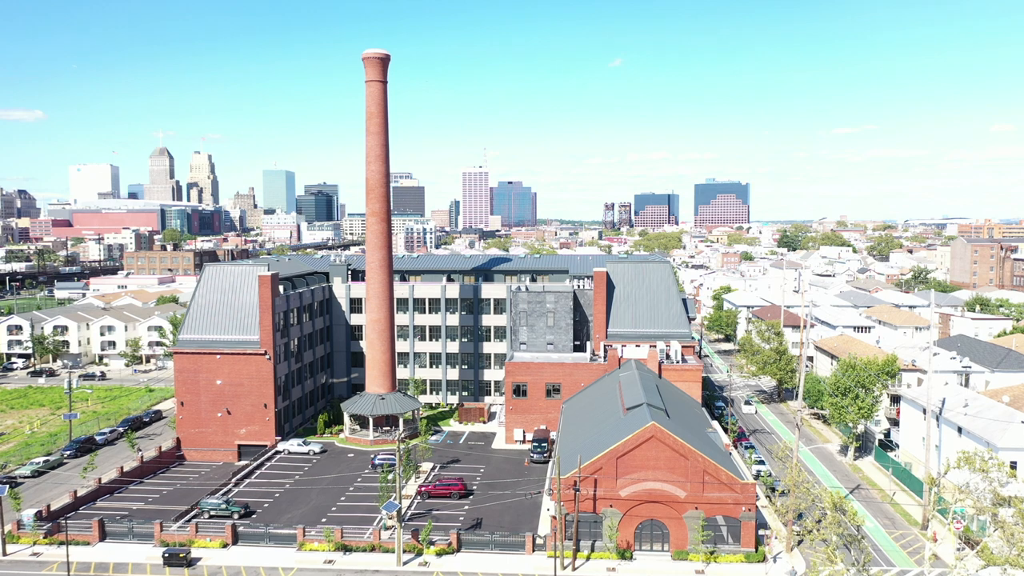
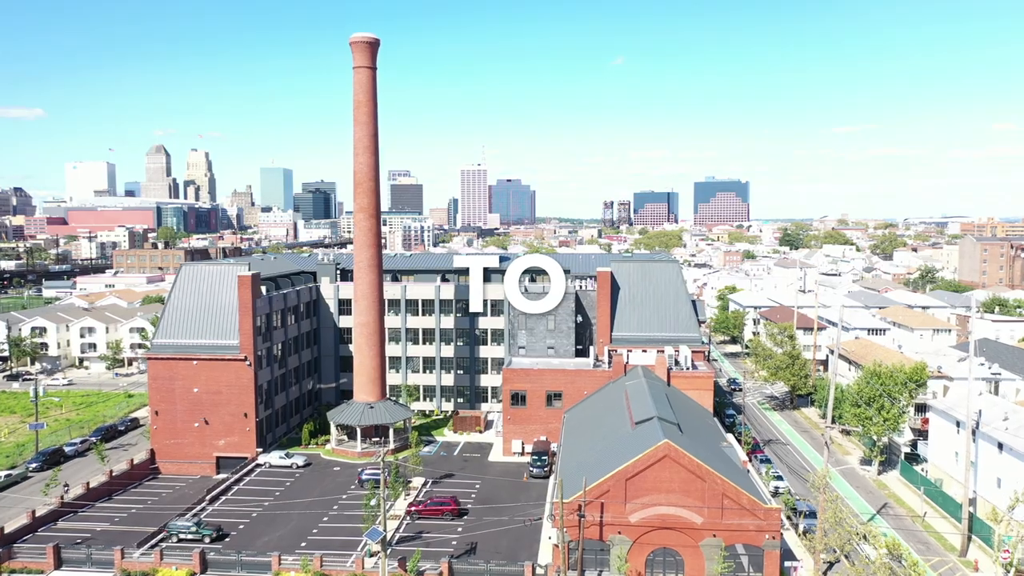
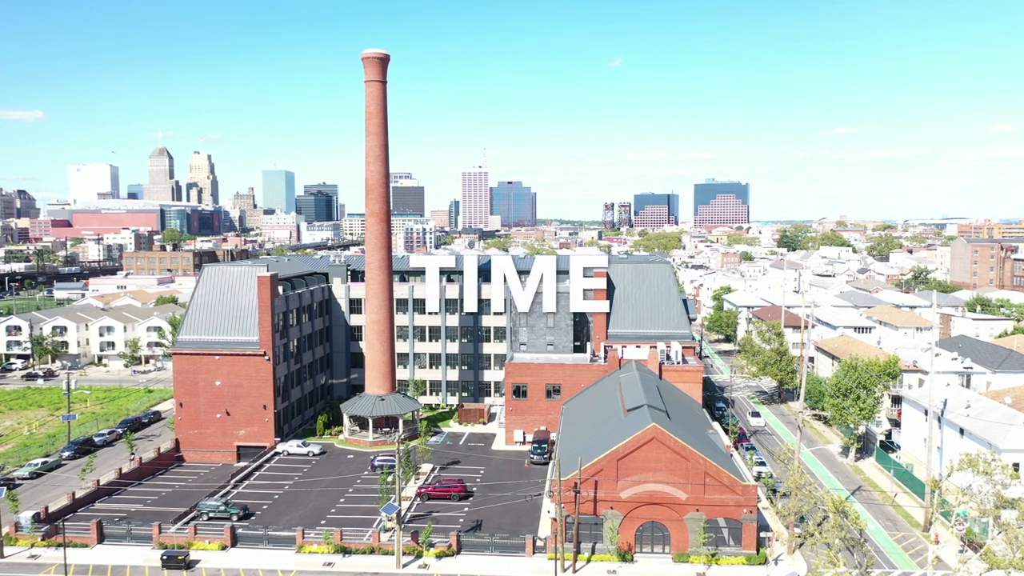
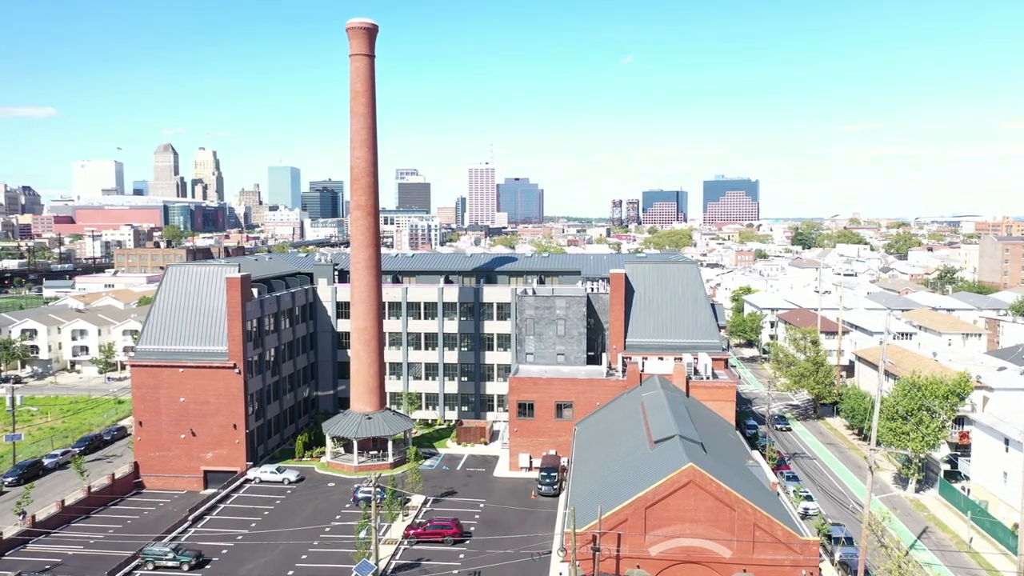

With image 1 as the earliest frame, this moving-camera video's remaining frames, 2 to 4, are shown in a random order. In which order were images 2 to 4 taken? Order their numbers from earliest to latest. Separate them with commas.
3, 2, 4
